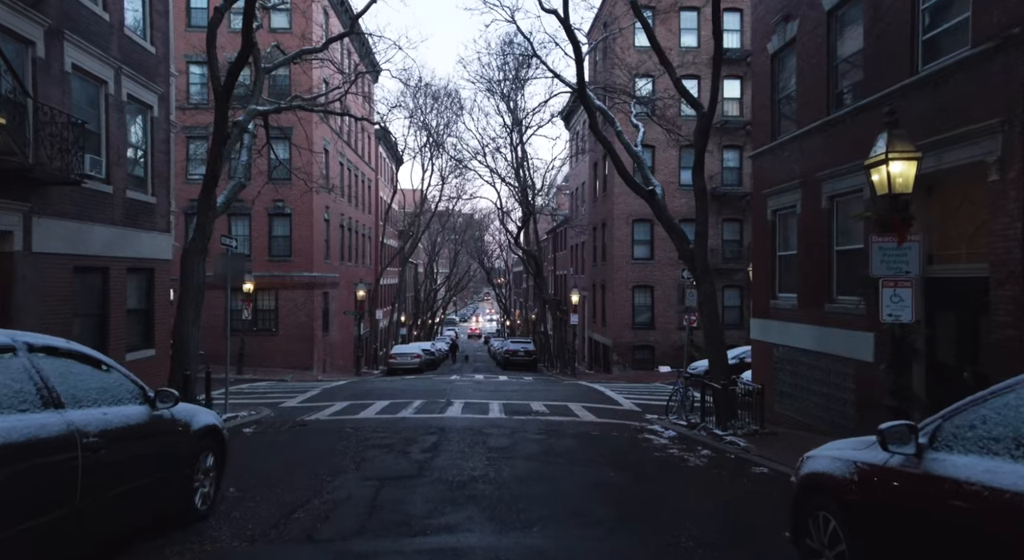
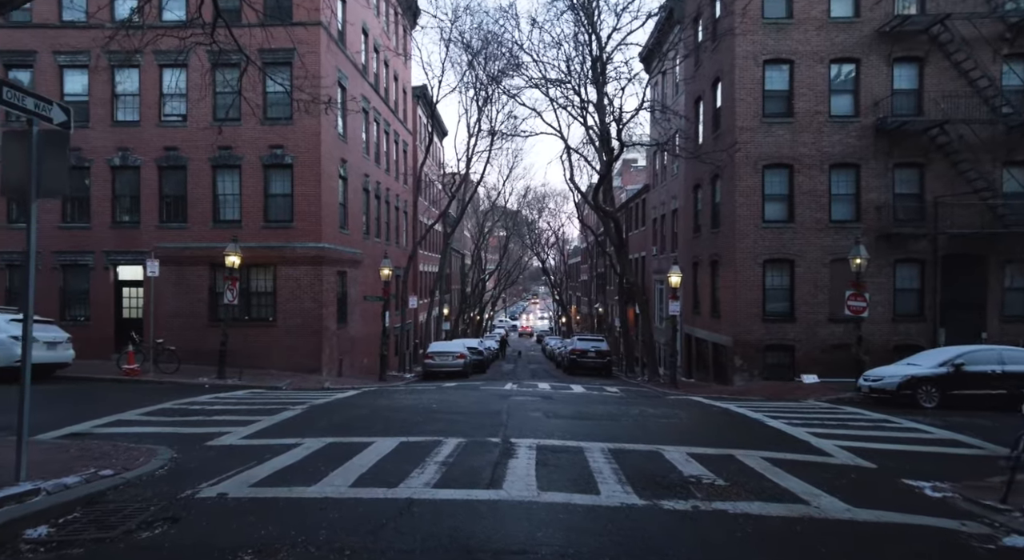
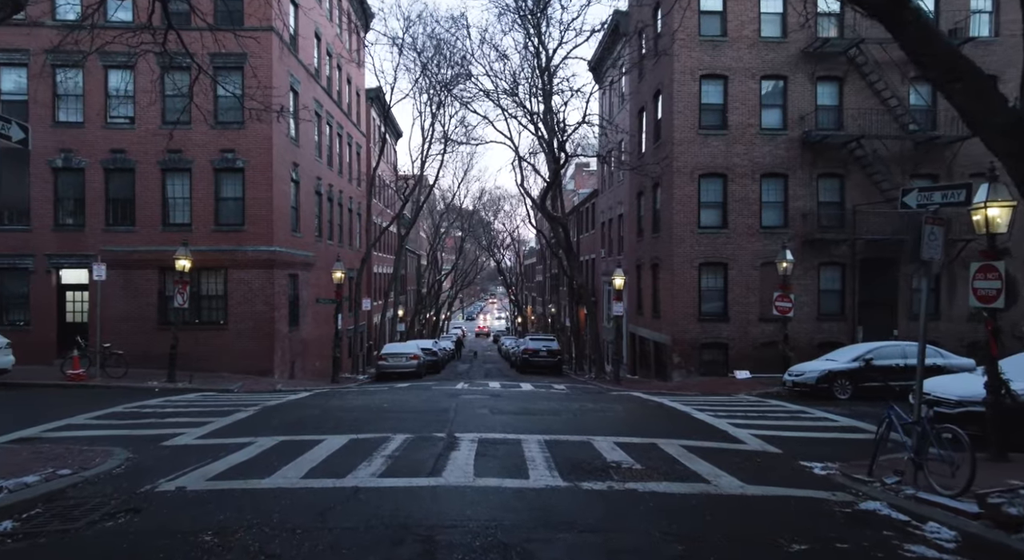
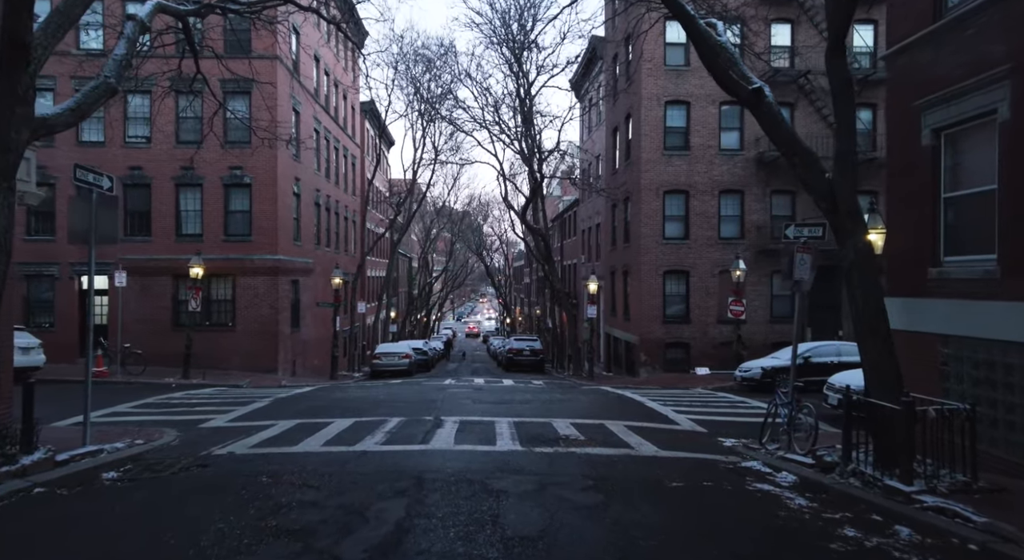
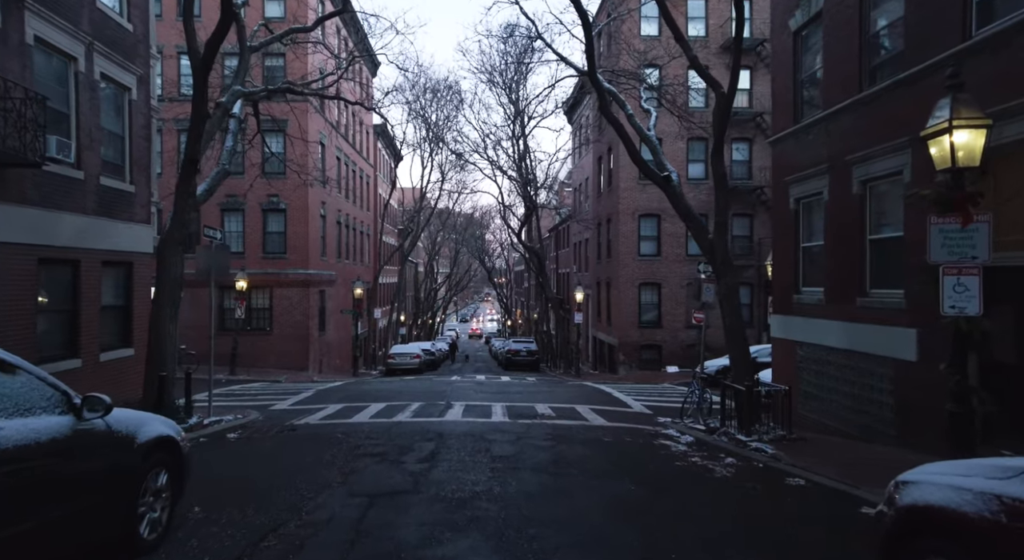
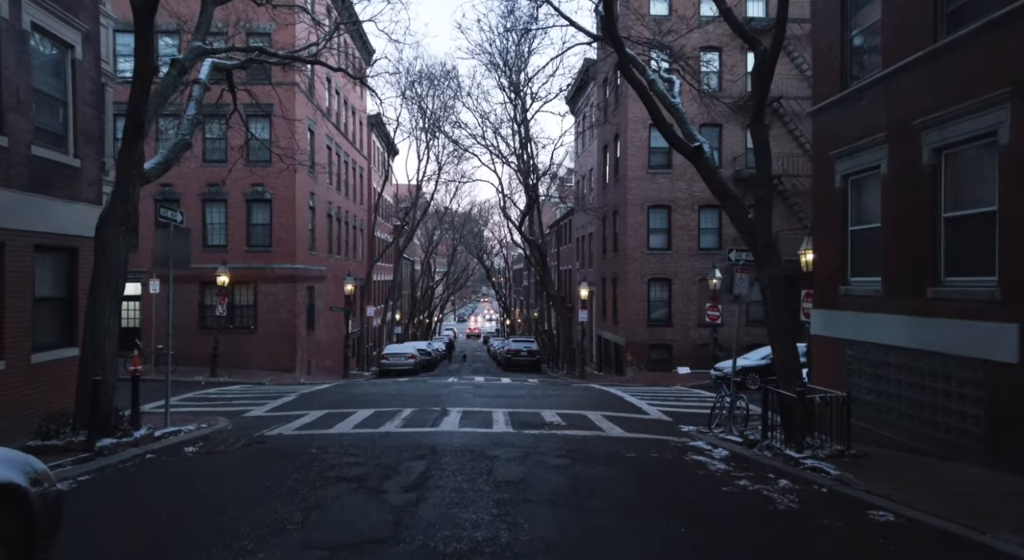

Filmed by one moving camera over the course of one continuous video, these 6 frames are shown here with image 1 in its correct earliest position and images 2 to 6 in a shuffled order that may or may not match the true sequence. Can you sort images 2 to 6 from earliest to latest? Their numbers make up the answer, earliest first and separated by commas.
5, 6, 4, 3, 2
